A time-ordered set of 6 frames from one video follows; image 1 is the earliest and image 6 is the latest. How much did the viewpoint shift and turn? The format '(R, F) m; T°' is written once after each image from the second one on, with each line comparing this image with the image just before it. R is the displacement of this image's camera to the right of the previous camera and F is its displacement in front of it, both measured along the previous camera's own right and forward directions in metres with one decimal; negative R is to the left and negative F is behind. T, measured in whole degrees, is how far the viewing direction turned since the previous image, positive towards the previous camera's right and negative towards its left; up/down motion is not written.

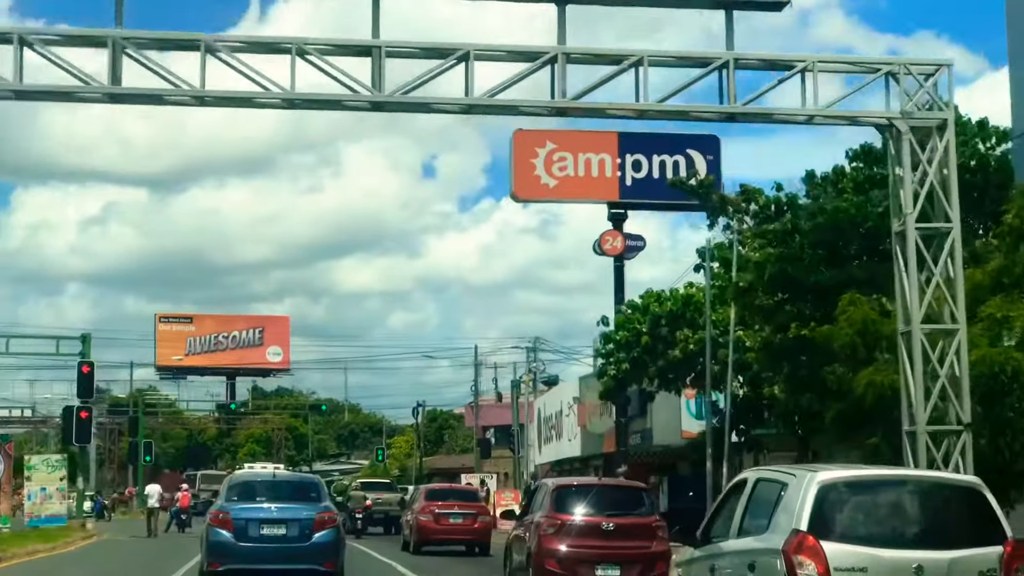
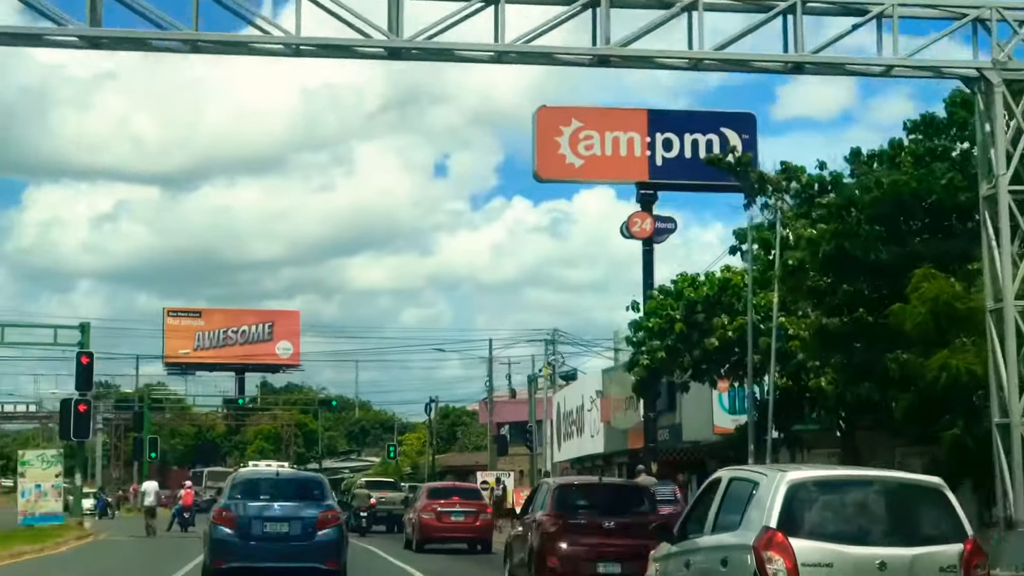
(+0.1, -0.3) m; -1°
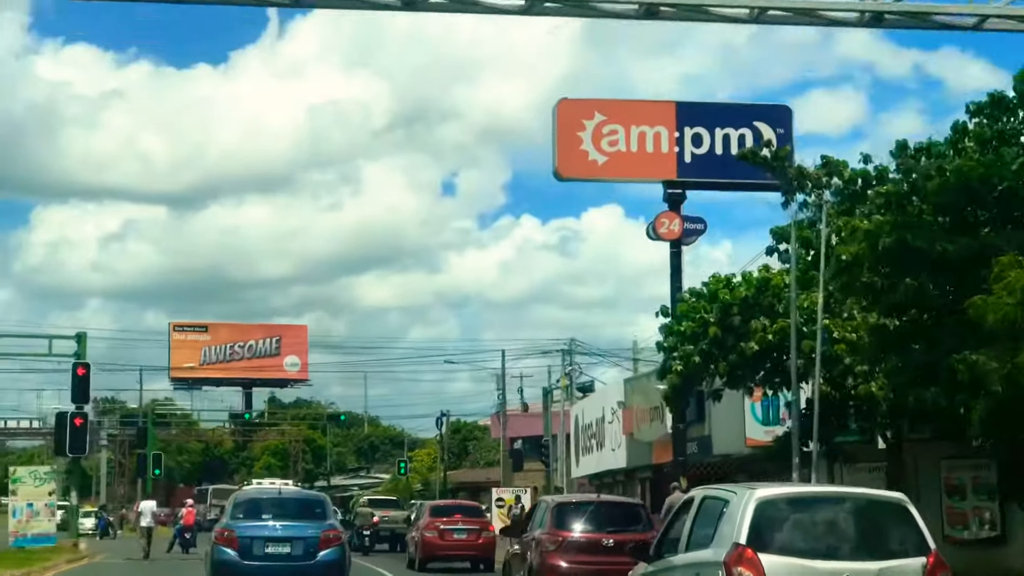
(+0.1, -0.3) m; 0°
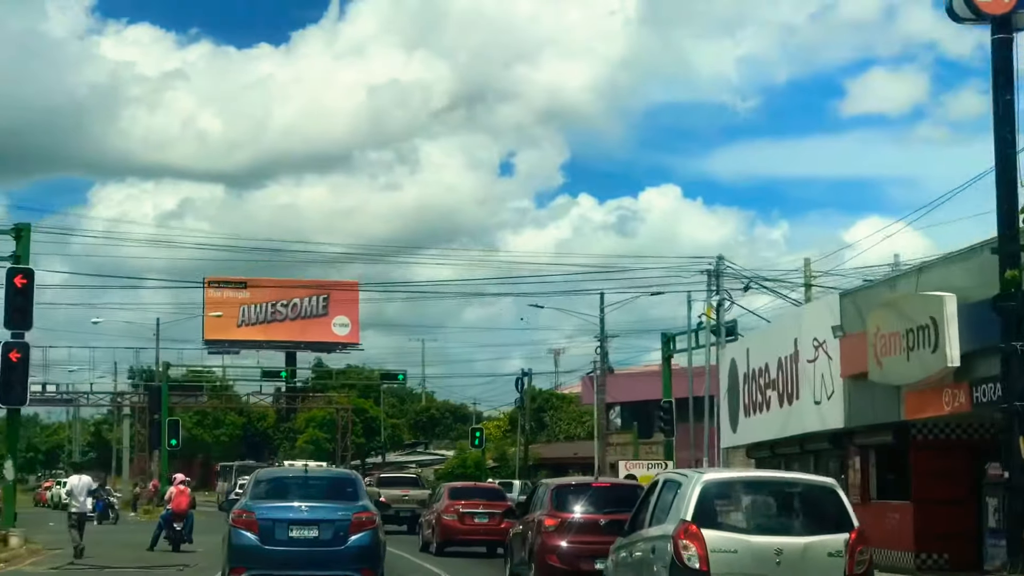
(+0.5, -0.8) m; -2°
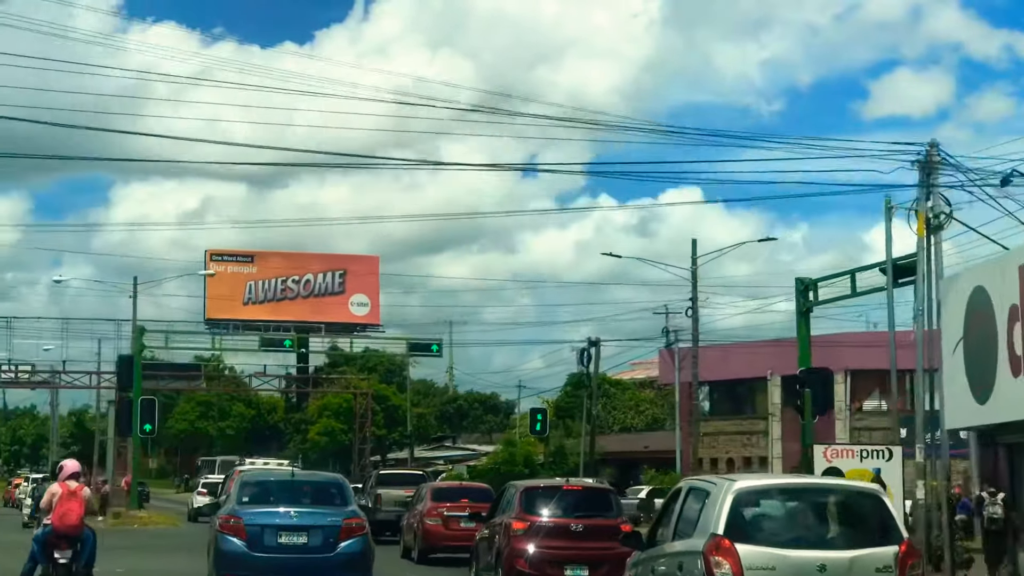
(0.0, +0.8) m; -1°
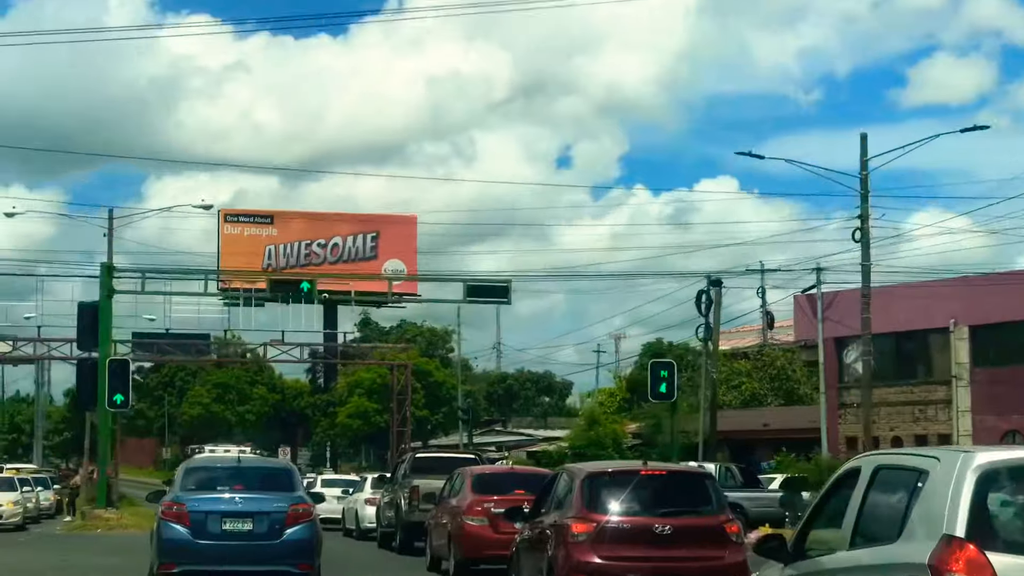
(-0.2, +2.3) m; -2°
